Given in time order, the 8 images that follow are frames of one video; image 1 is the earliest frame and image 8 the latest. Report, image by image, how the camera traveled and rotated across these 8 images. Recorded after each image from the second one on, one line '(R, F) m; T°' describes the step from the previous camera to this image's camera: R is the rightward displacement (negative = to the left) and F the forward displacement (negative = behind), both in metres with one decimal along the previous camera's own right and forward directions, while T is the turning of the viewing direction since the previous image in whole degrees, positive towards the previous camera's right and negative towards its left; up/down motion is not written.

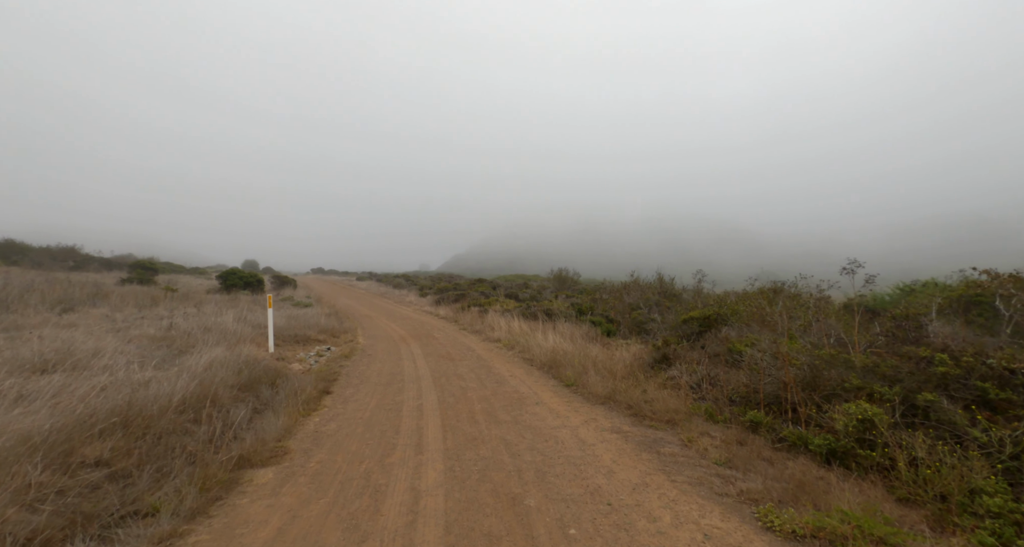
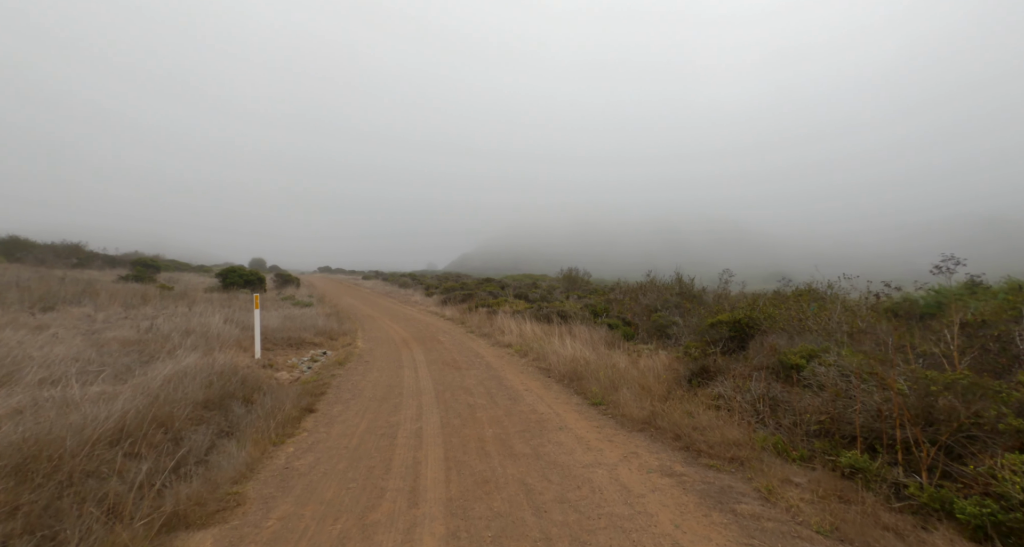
(-0.1, +1.1) m; -1°
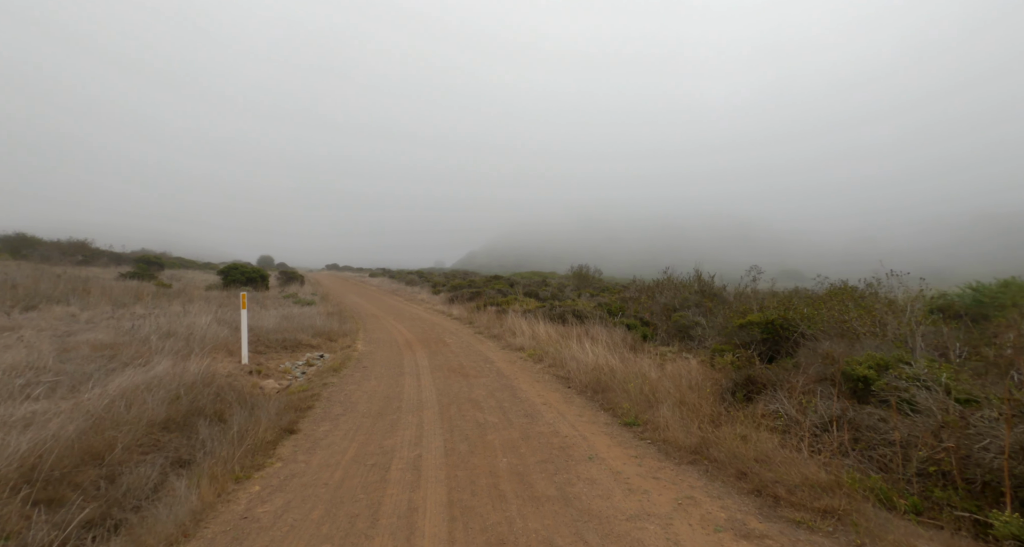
(-0.1, +0.9) m; -1°
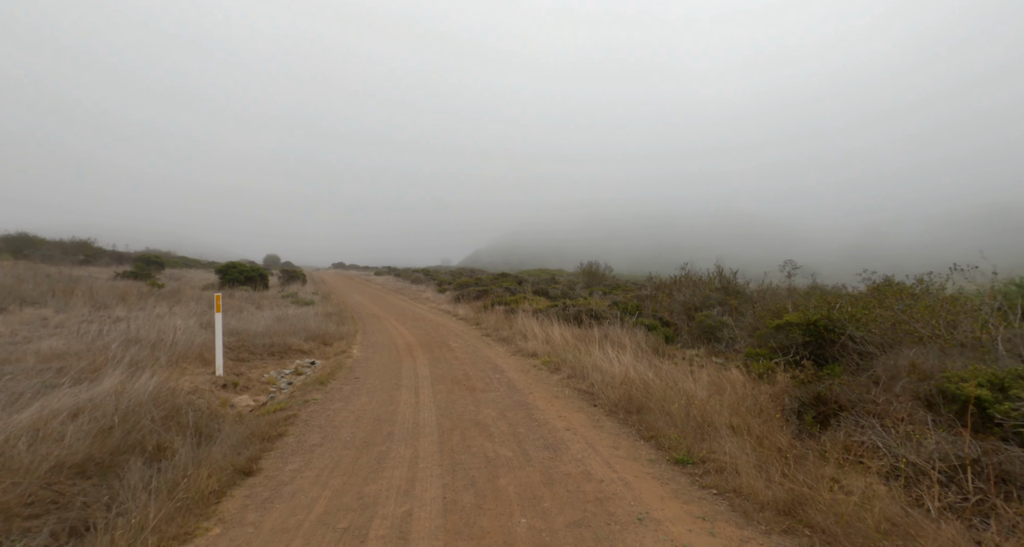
(-0.1, +1.1) m; -1°
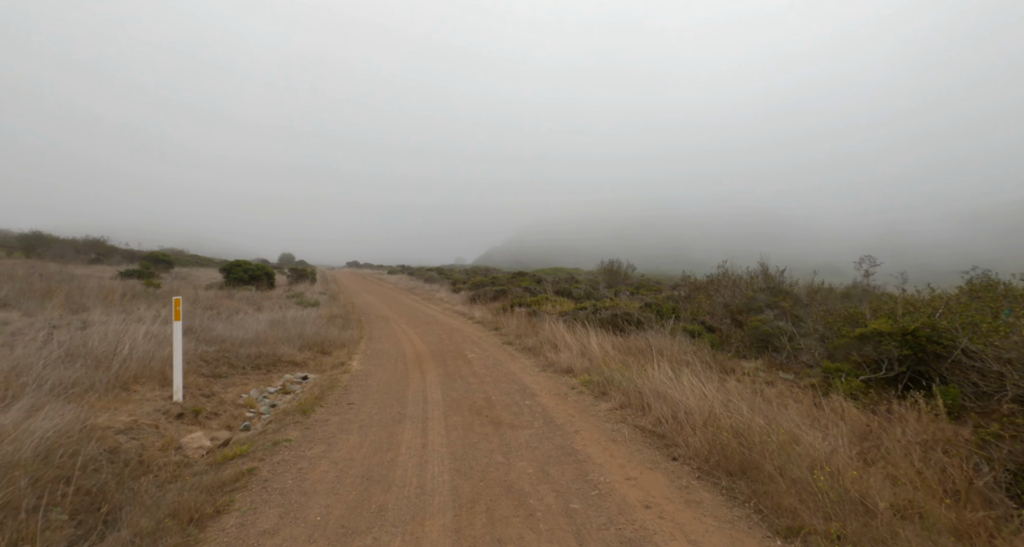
(-0.3, +1.6) m; -2°
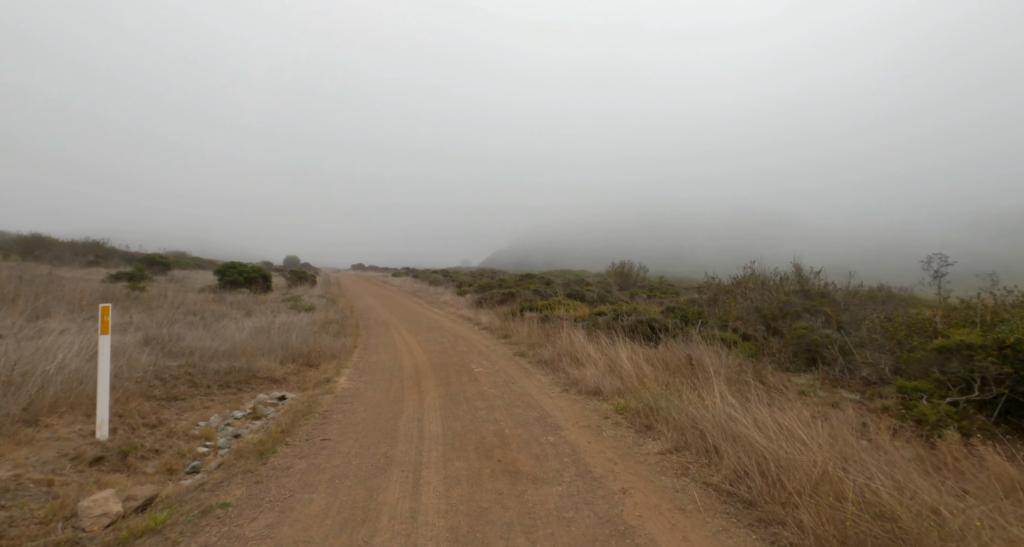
(-0.1, +1.3) m; -1°
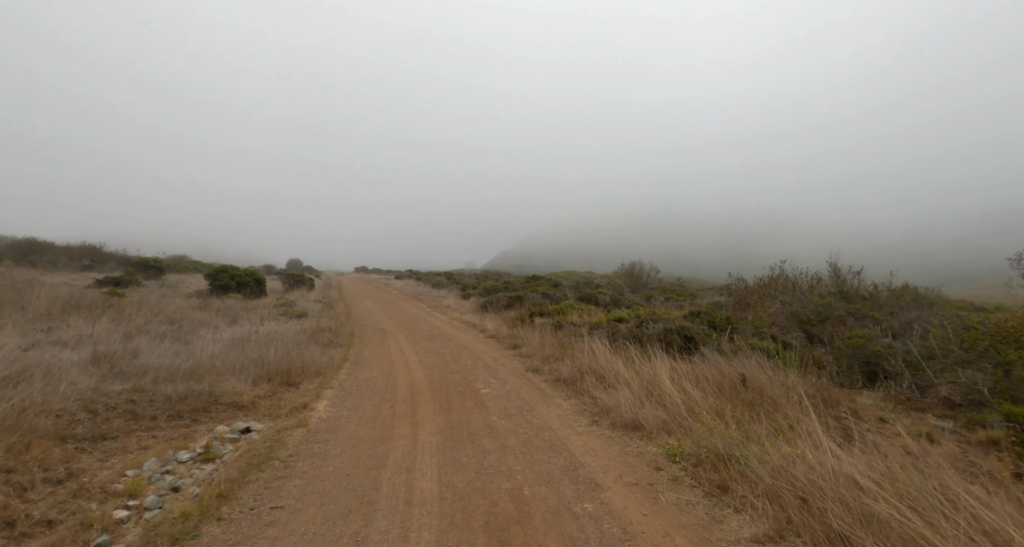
(-0.1, +1.3) m; -1°
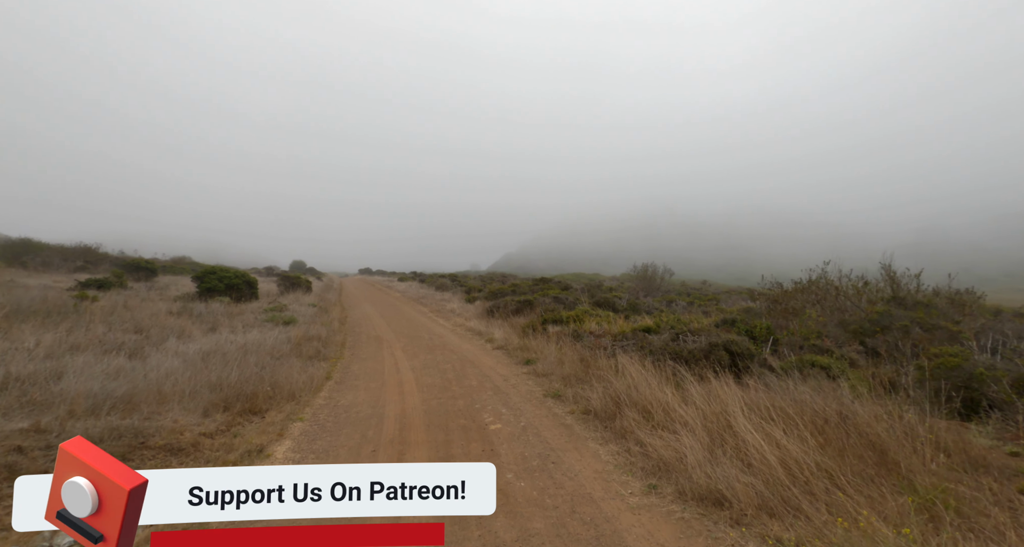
(-0.2, +1.5) m; -1°
